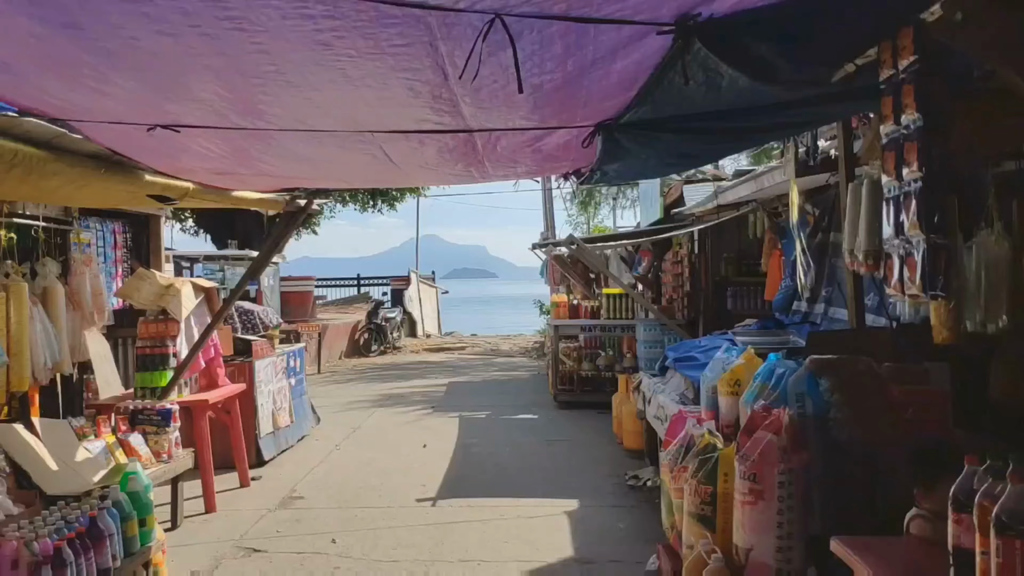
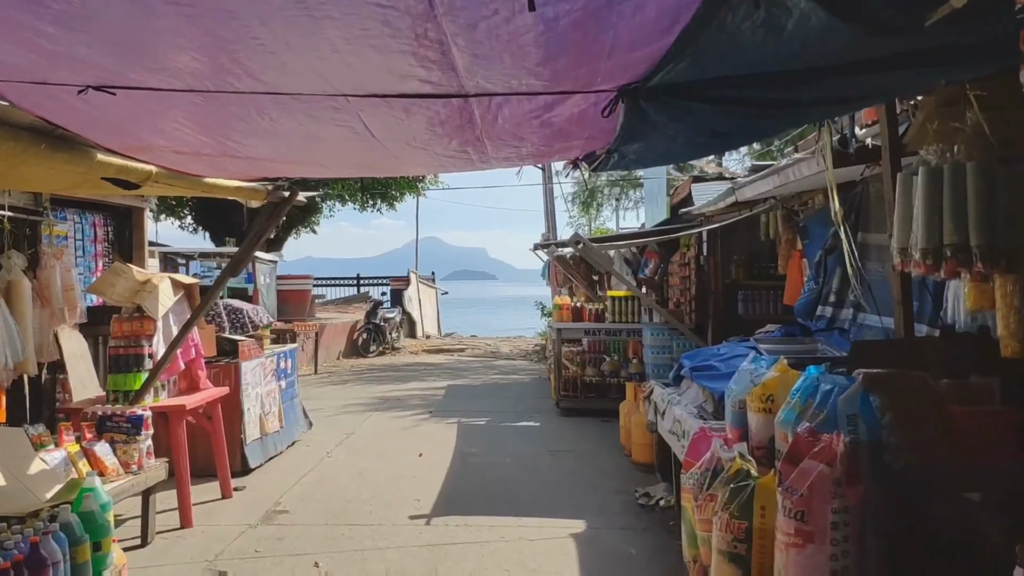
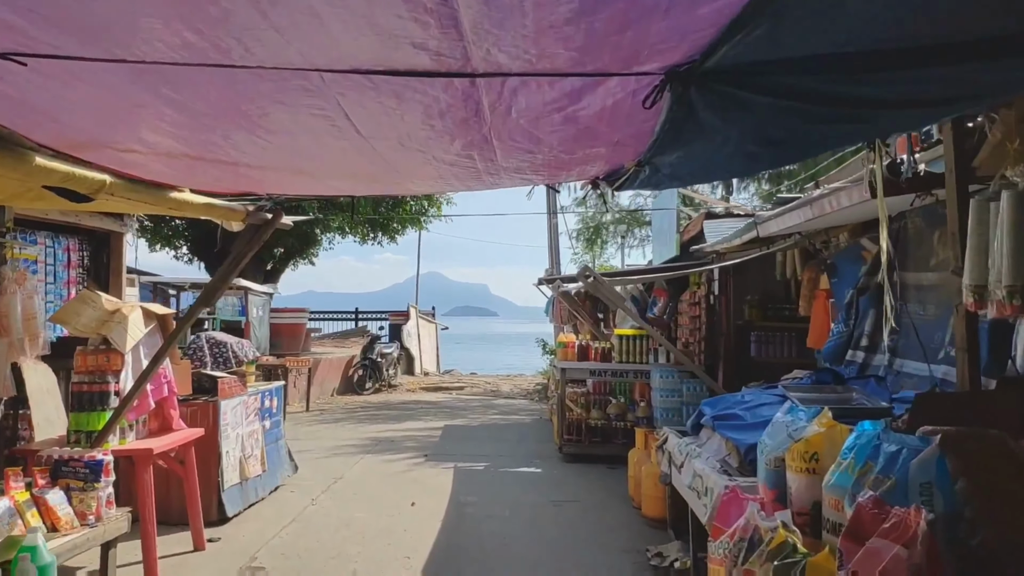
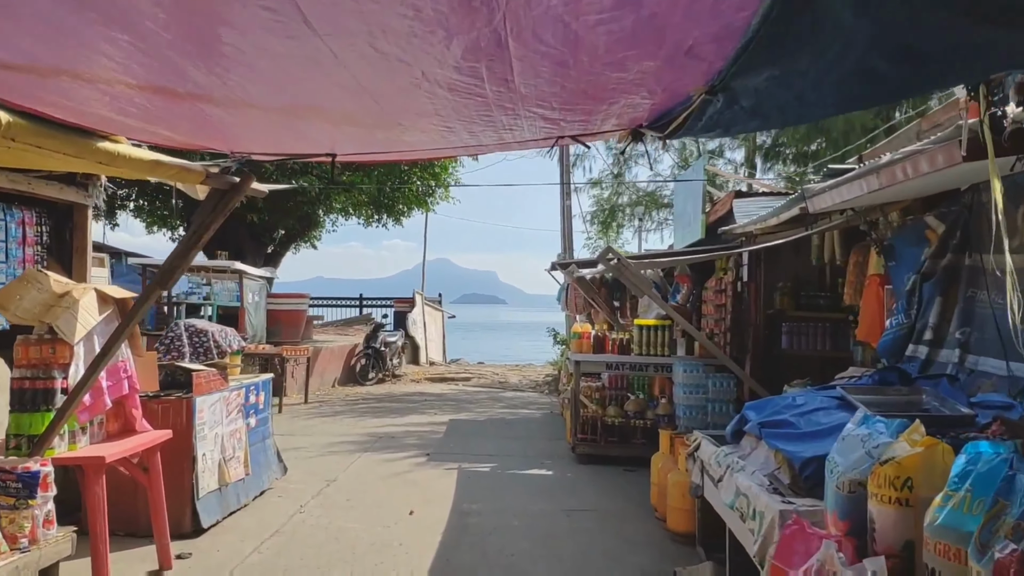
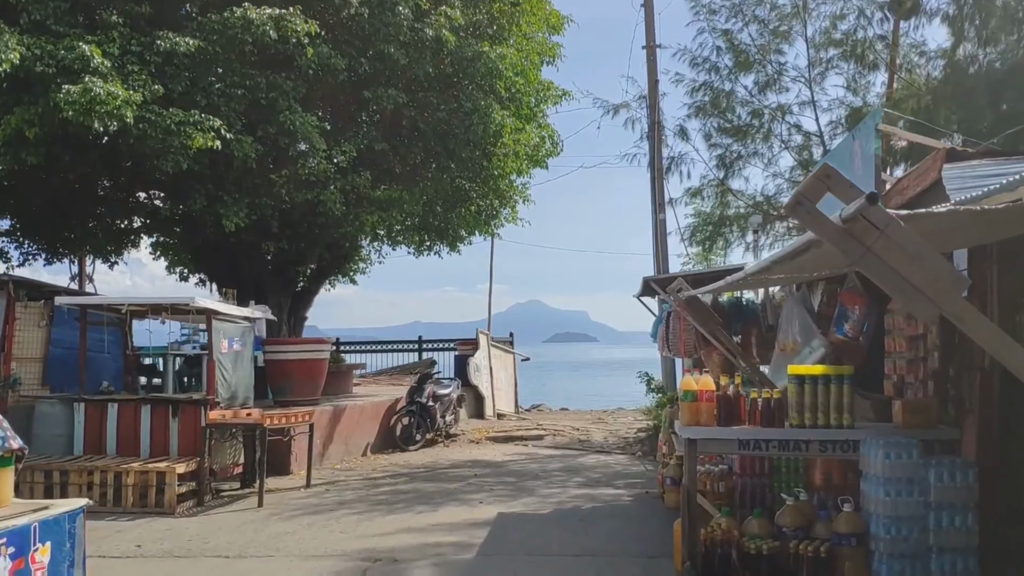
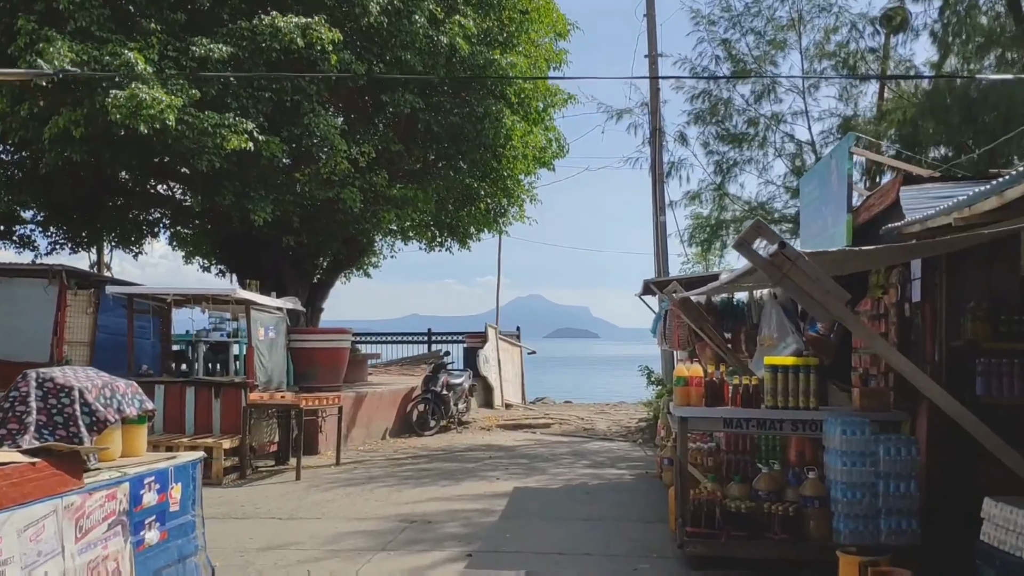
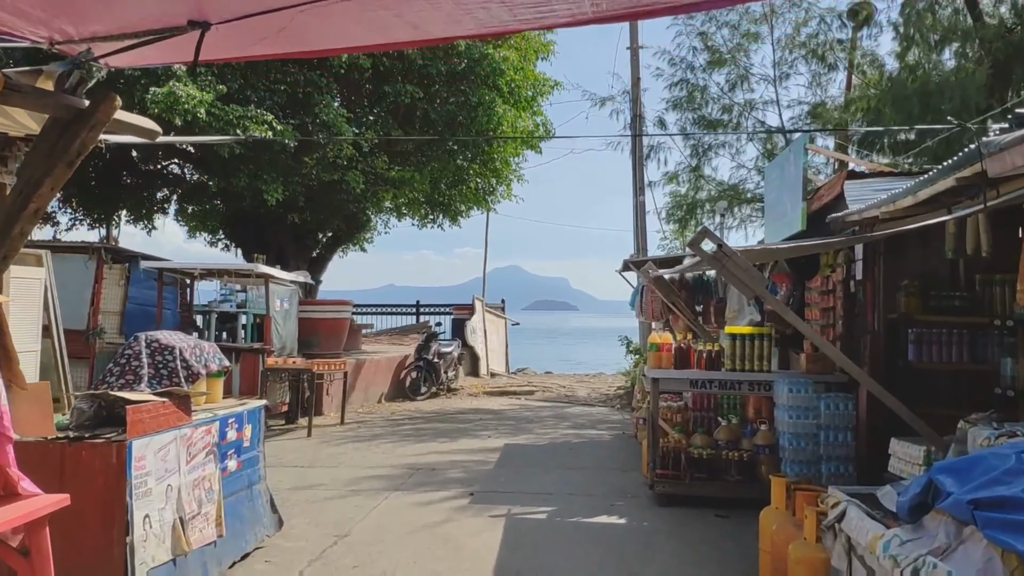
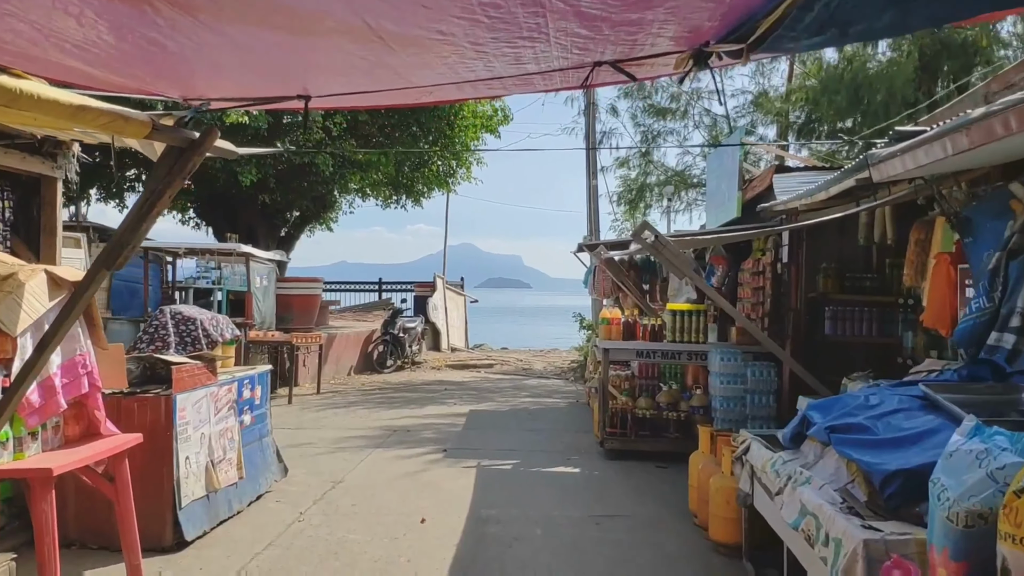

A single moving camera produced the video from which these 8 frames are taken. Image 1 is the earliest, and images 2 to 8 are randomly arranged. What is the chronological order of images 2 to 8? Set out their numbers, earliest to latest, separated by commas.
2, 3, 4, 8, 7, 6, 5
